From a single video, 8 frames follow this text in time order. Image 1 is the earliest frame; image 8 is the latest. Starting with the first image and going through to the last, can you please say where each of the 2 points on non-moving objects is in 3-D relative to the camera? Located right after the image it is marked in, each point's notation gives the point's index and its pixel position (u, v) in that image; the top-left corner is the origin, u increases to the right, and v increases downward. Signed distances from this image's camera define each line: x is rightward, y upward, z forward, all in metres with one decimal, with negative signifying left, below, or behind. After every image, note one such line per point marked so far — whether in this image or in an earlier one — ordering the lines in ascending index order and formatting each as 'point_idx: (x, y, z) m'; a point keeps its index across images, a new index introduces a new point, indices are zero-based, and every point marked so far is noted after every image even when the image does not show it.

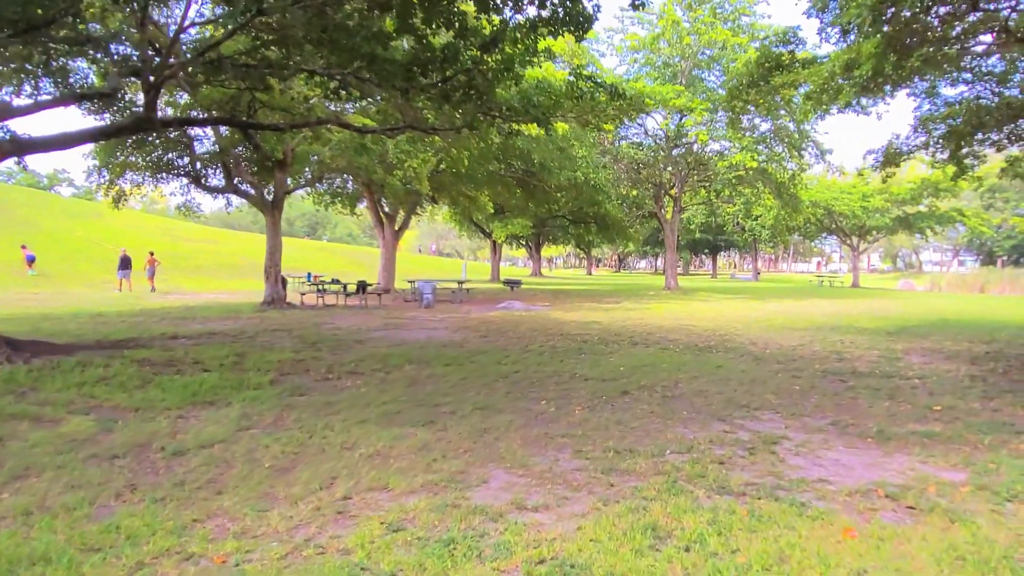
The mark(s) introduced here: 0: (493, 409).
0: (-0.2, -0.9, +5.4) m
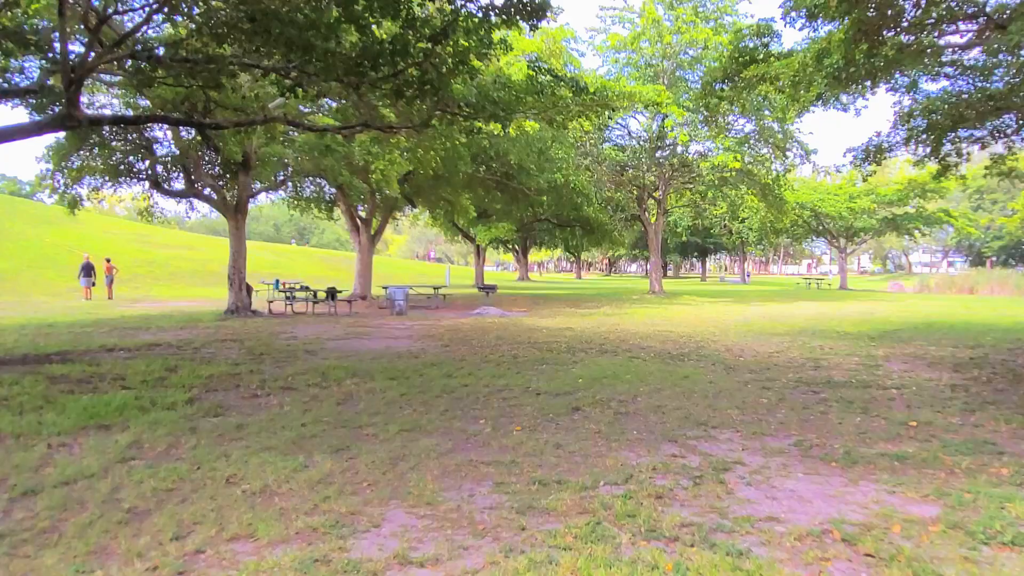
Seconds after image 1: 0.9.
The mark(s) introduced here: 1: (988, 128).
0: (-0.6, -1.0, +4.9) m
1: (+7.5, +2.5, +11.3) m
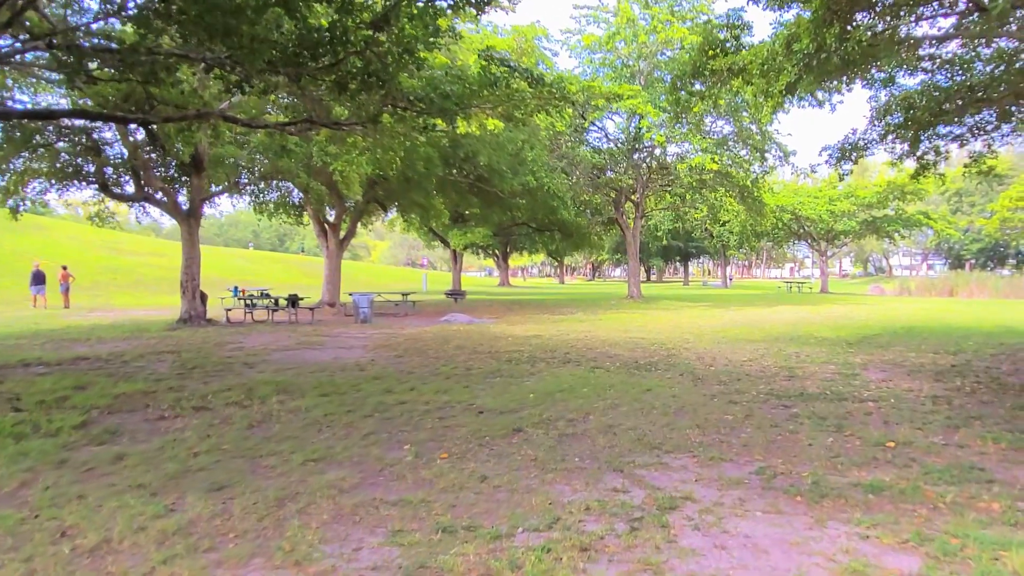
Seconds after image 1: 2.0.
0: (-1.1, -1.0, +4.3) m
1: (+6.9, +2.5, +10.9) m
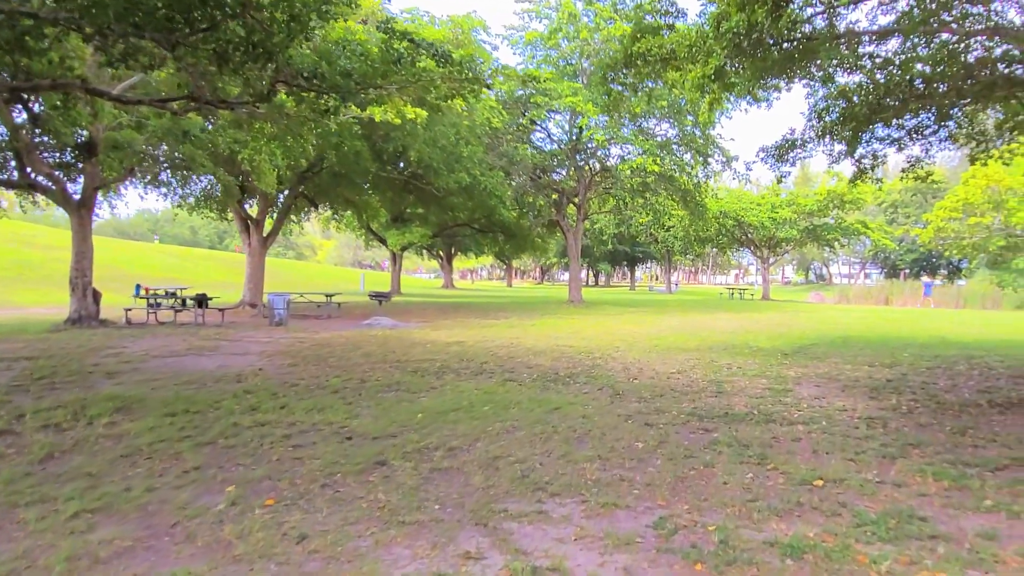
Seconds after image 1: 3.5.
0: (-1.8, -1.0, +3.3) m
1: (+5.7, +2.3, +10.5) m
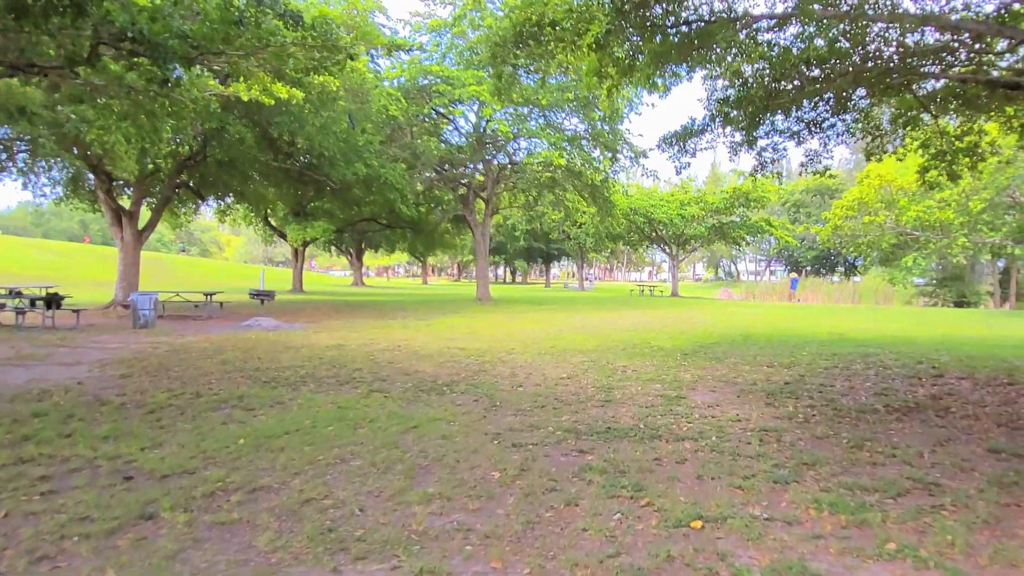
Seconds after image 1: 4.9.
0: (-2.6, -1.0, +2.2) m
1: (+4.1, +2.4, +10.1) m
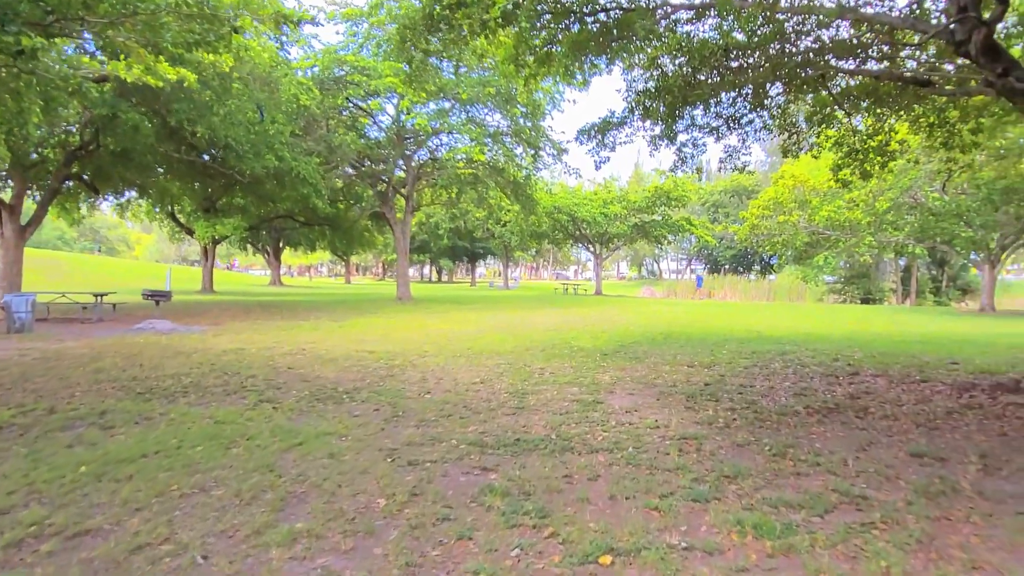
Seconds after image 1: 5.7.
0: (-2.9, -1.0, +1.4) m
1: (+2.9, +2.4, +10.0) m
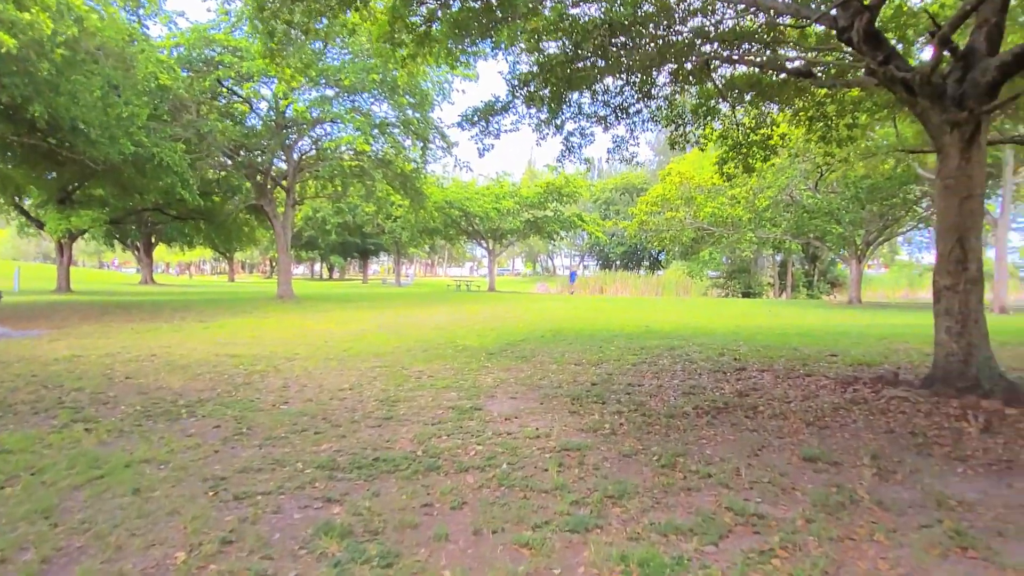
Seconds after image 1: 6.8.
0: (-3.2, -1.0, +0.3) m
1: (+1.3, +2.5, +9.6) m
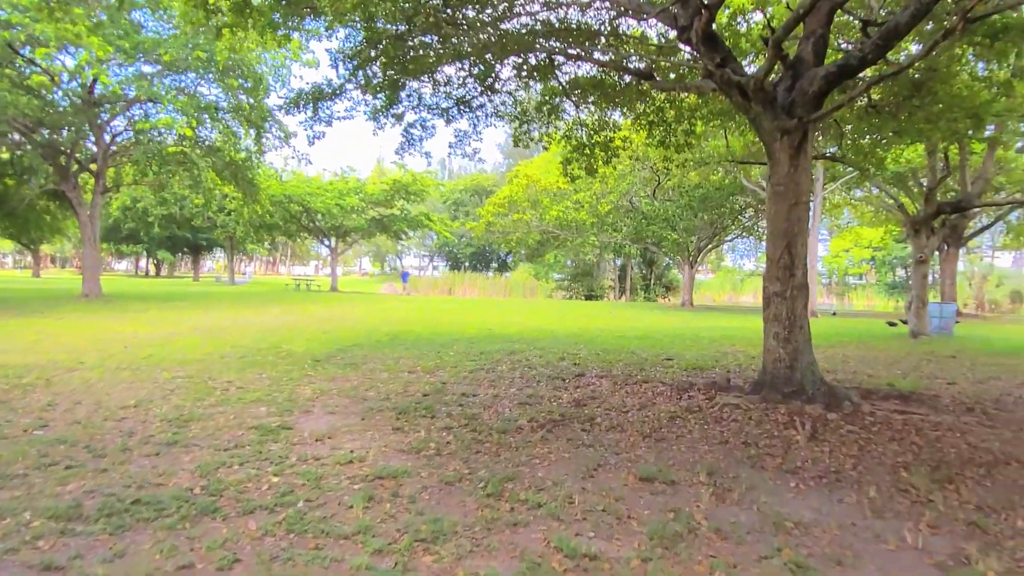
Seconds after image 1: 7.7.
0: (-3.3, -1.0, -0.9) m
1: (-0.8, +2.4, +9.1) m
